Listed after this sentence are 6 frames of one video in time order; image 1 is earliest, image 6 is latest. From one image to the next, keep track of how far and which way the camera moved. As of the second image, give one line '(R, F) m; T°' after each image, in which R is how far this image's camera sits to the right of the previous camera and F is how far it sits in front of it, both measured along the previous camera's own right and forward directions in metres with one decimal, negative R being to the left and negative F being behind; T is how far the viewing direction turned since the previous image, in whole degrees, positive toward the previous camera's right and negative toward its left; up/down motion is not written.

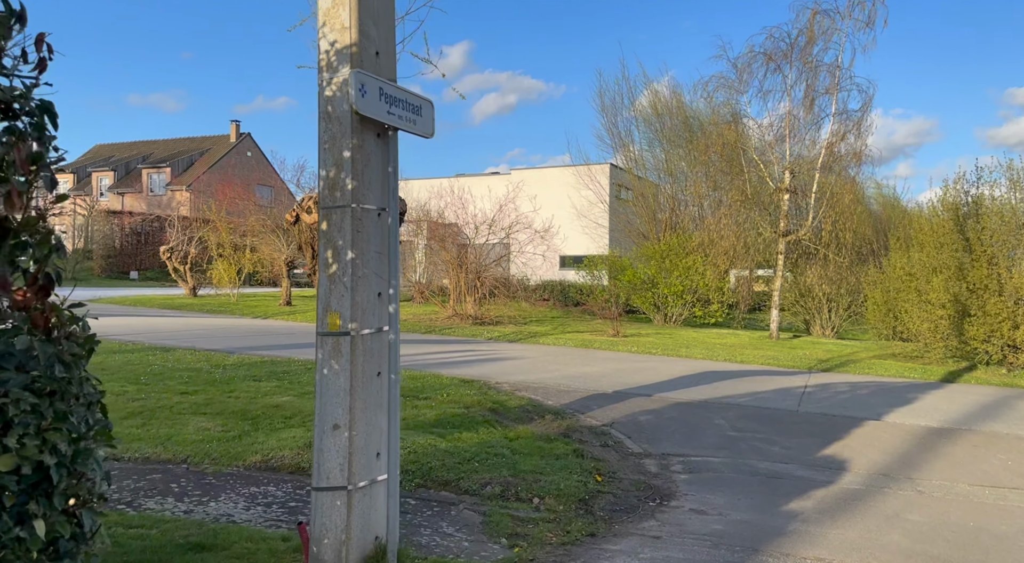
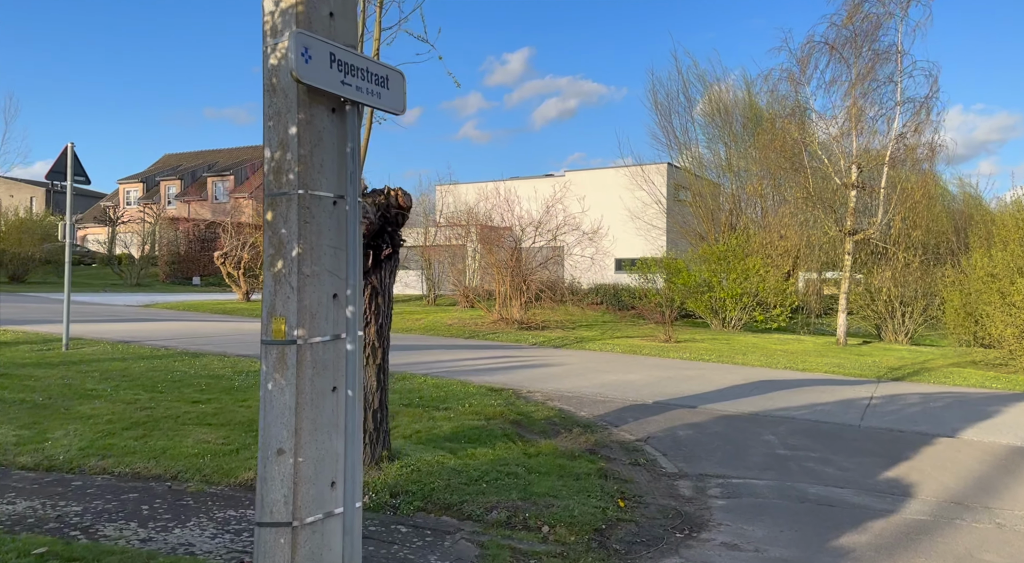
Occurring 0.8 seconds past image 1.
(+0.4, +0.6) m; -5°
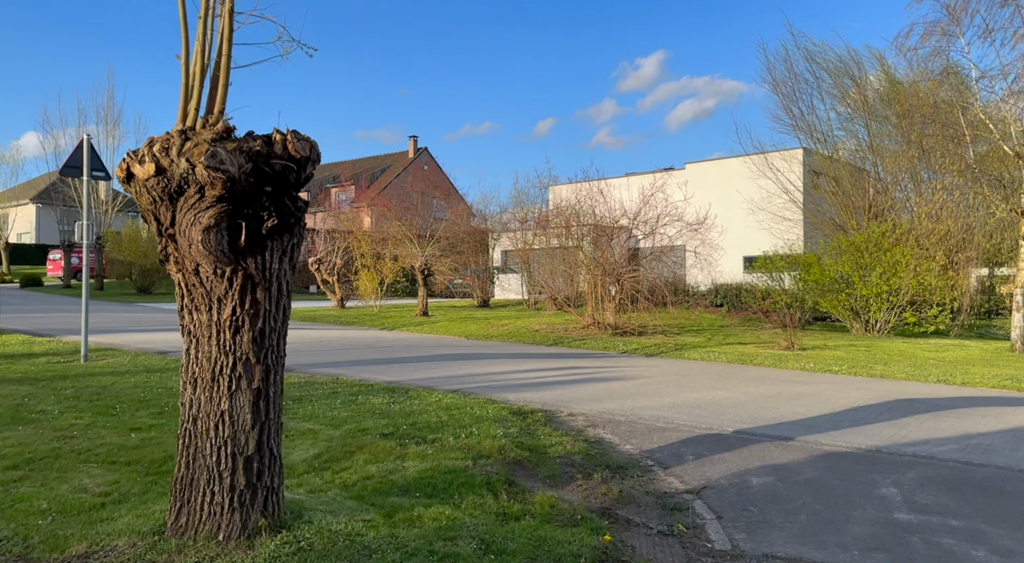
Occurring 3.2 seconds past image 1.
(+1.1, +2.1) m; -11°
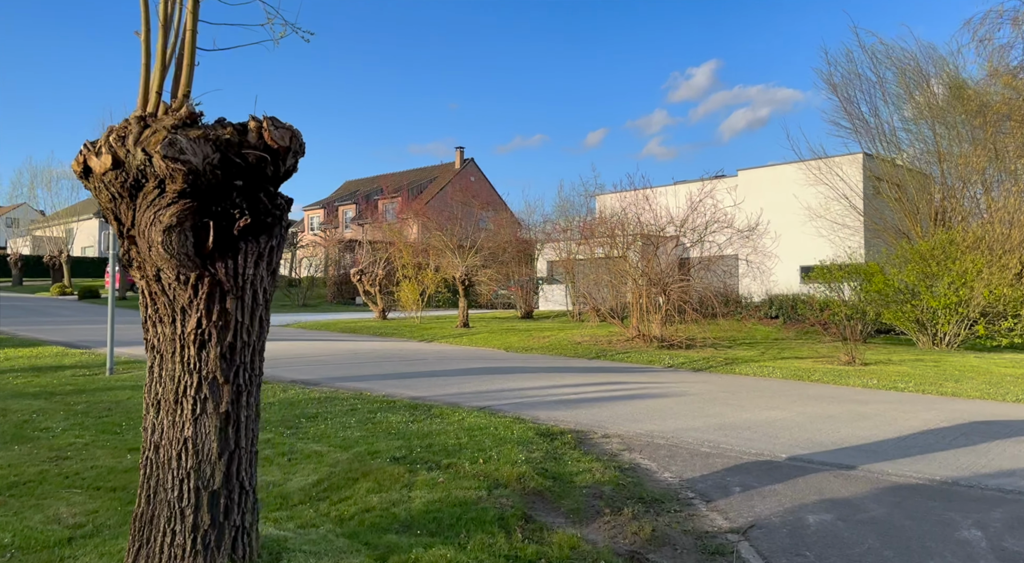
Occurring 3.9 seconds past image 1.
(+0.2, +0.6) m; -4°
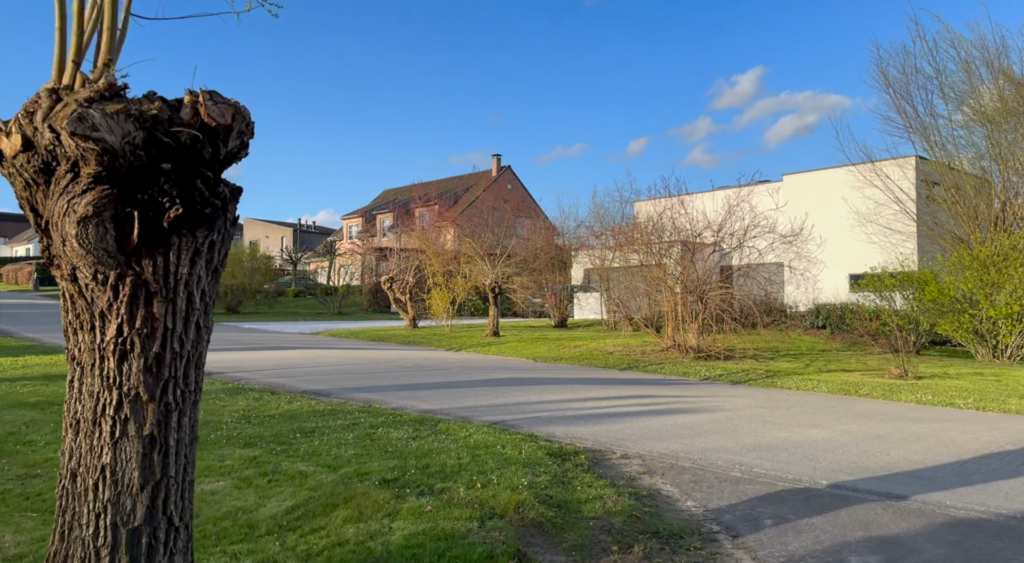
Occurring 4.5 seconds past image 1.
(+0.3, +0.6) m; -3°
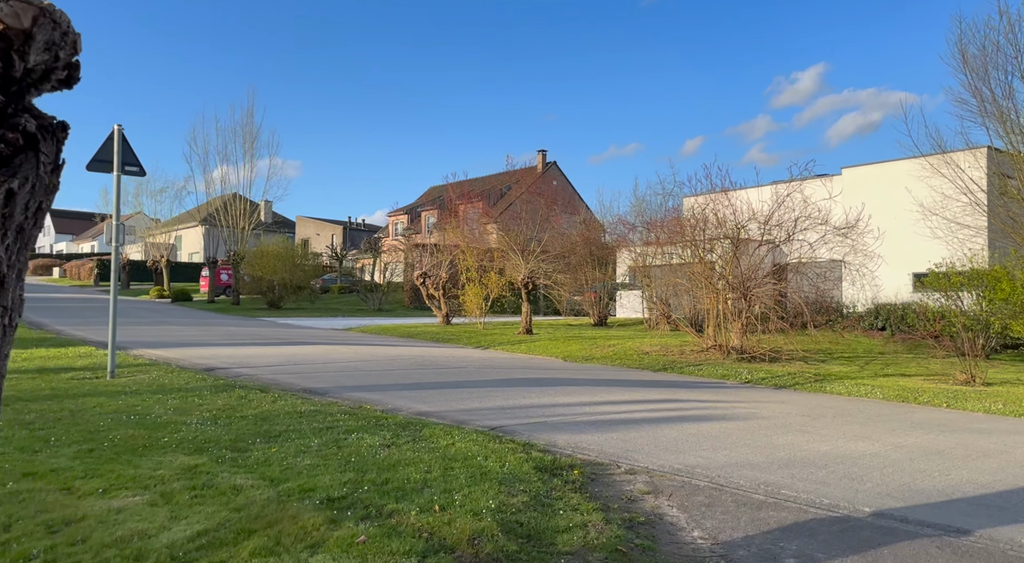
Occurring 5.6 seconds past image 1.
(+0.5, +0.9) m; -4°
